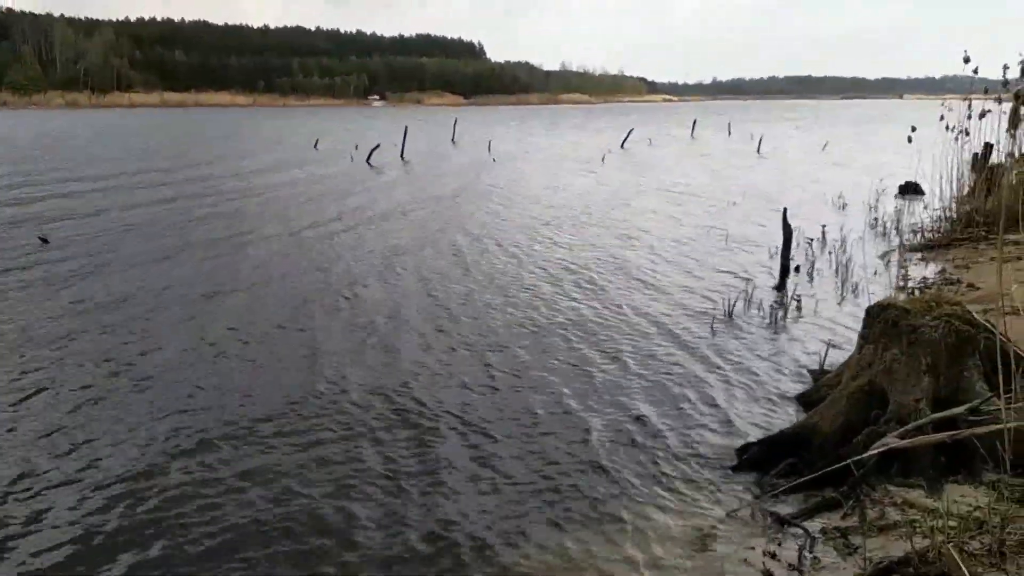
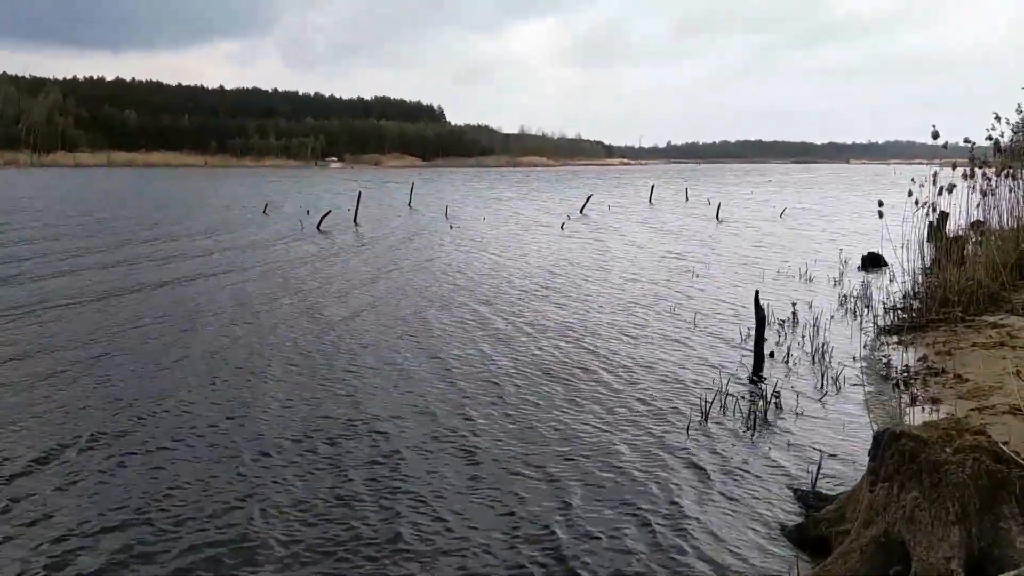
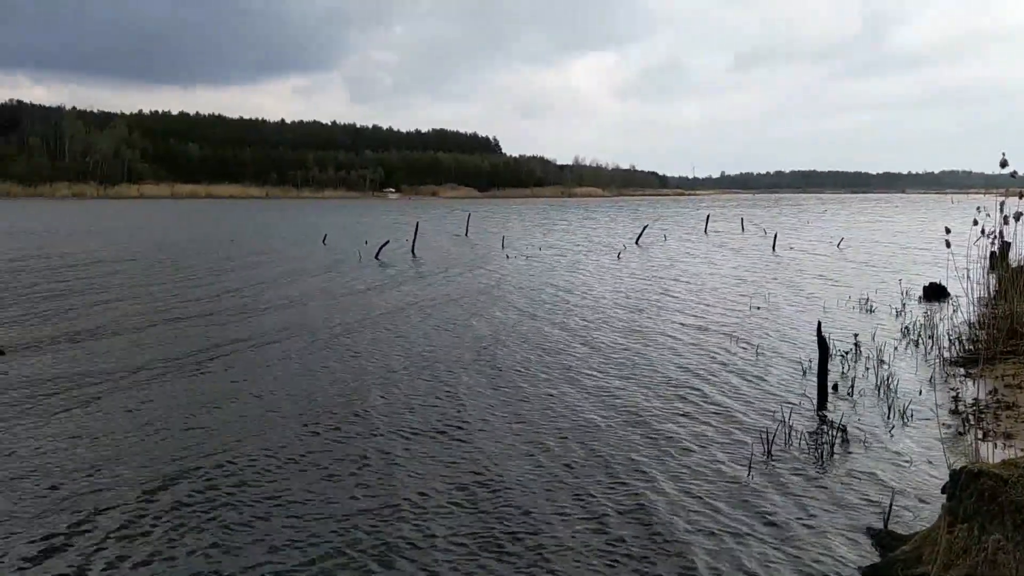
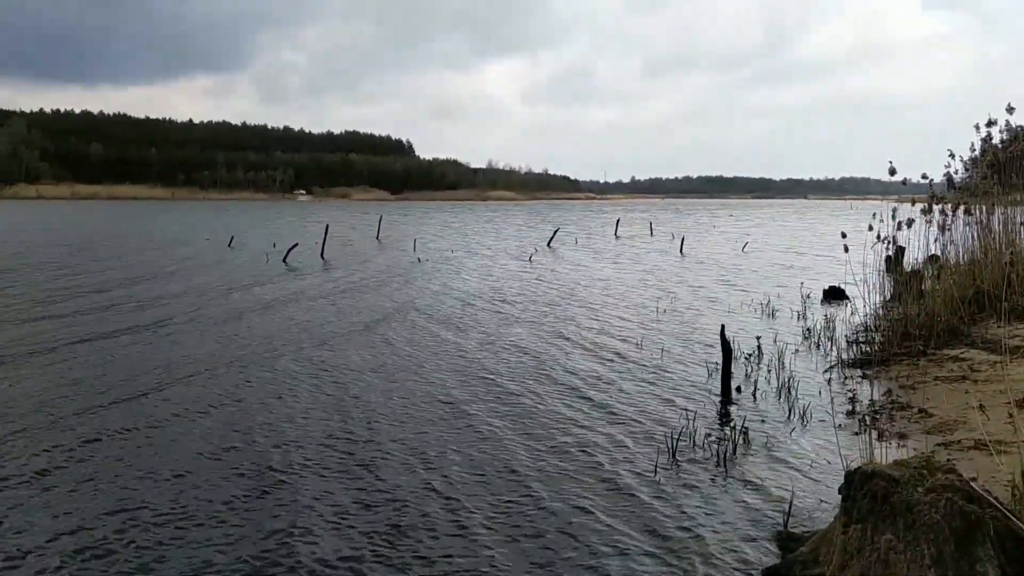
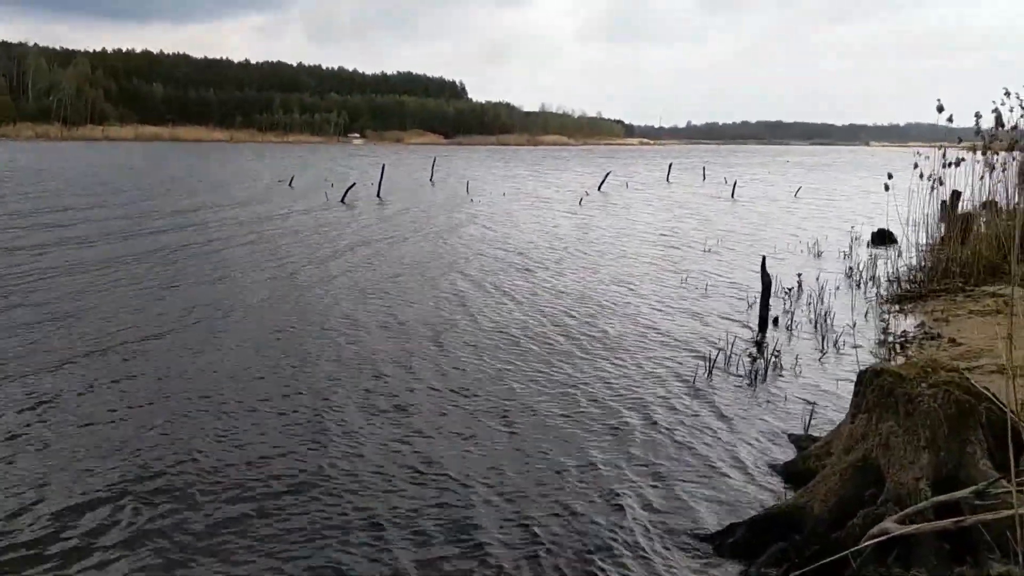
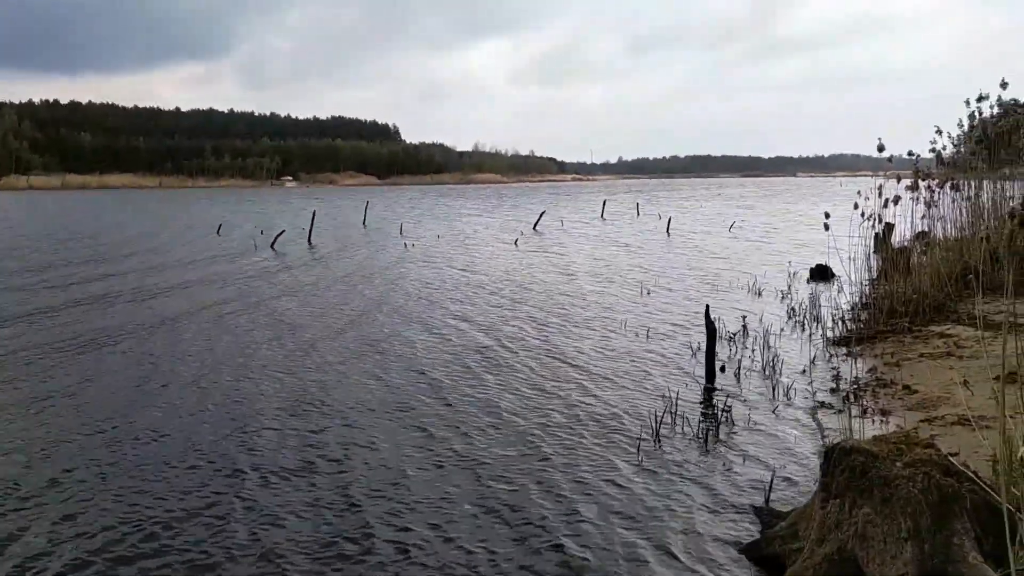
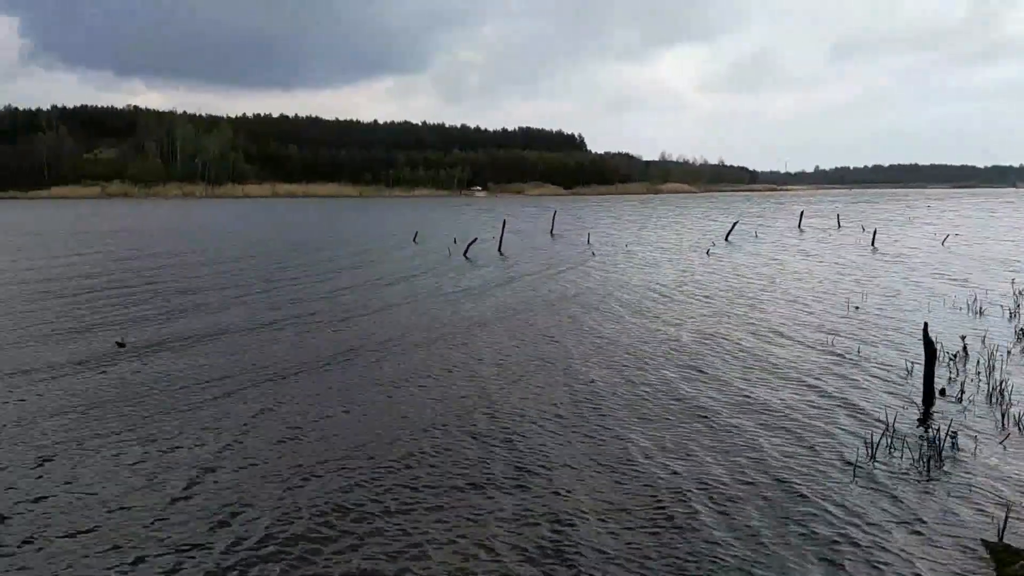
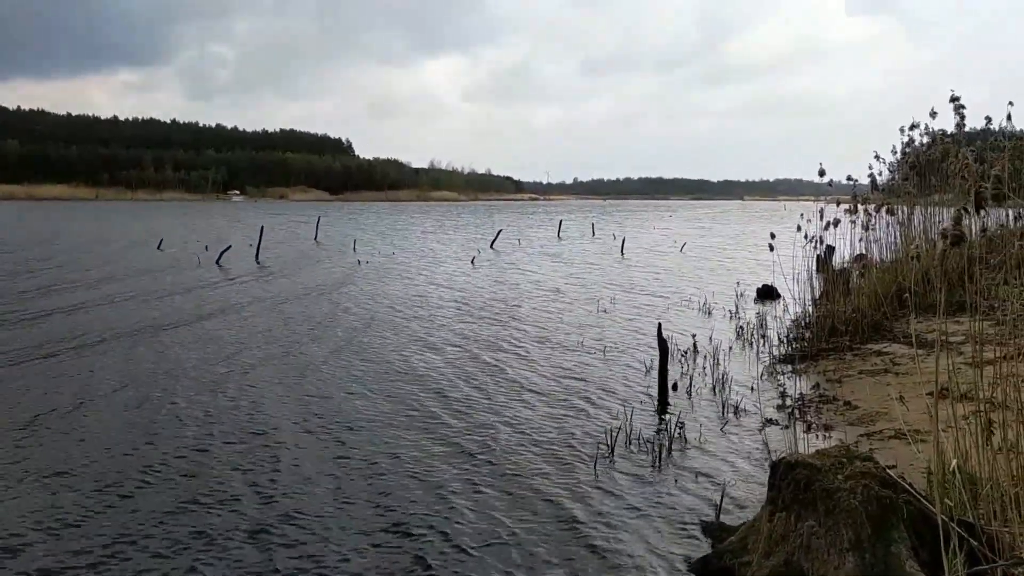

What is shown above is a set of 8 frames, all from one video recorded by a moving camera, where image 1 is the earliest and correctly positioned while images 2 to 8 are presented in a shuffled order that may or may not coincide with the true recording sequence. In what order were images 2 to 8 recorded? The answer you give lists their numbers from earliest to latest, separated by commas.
5, 2, 6, 8, 4, 3, 7
